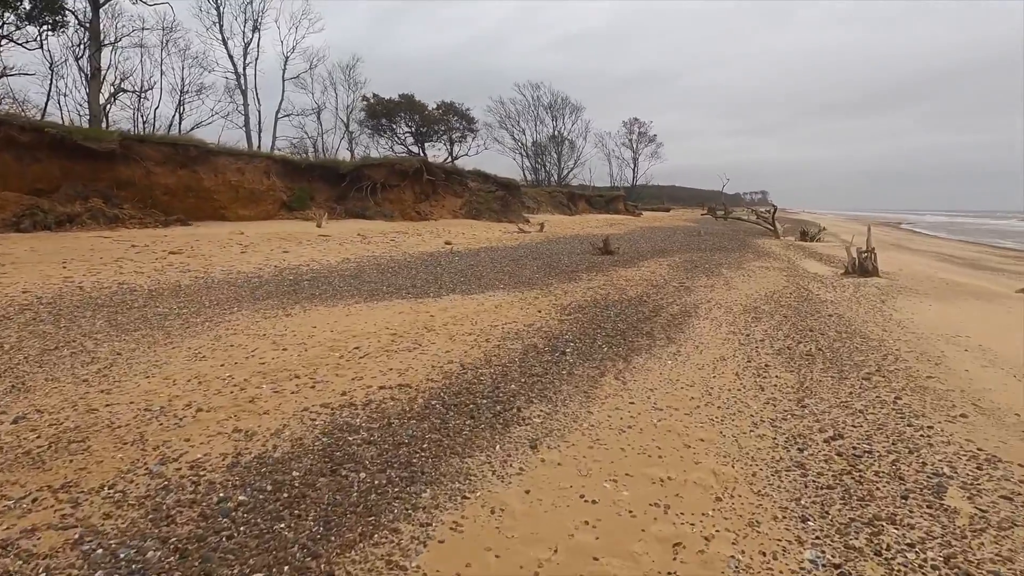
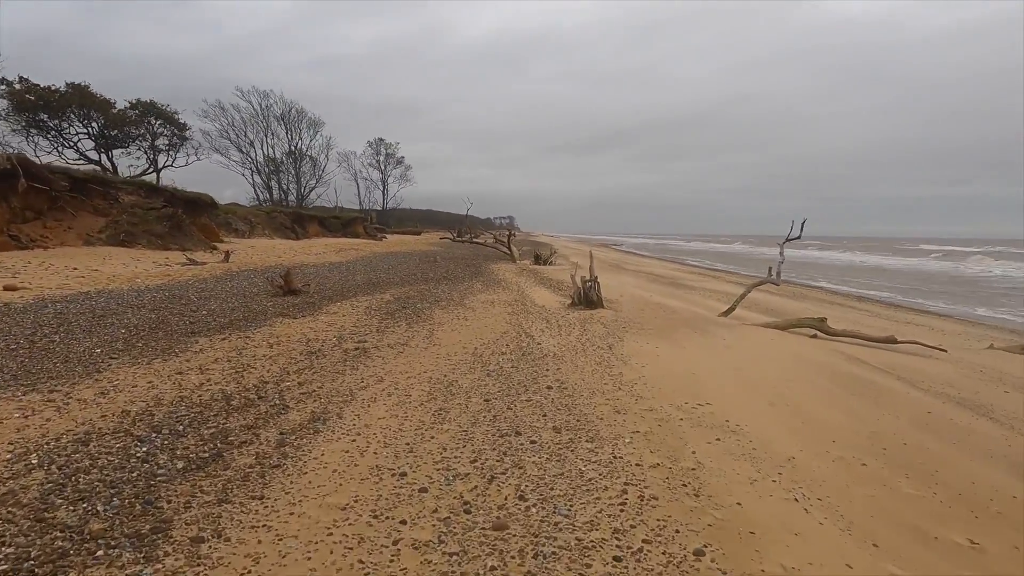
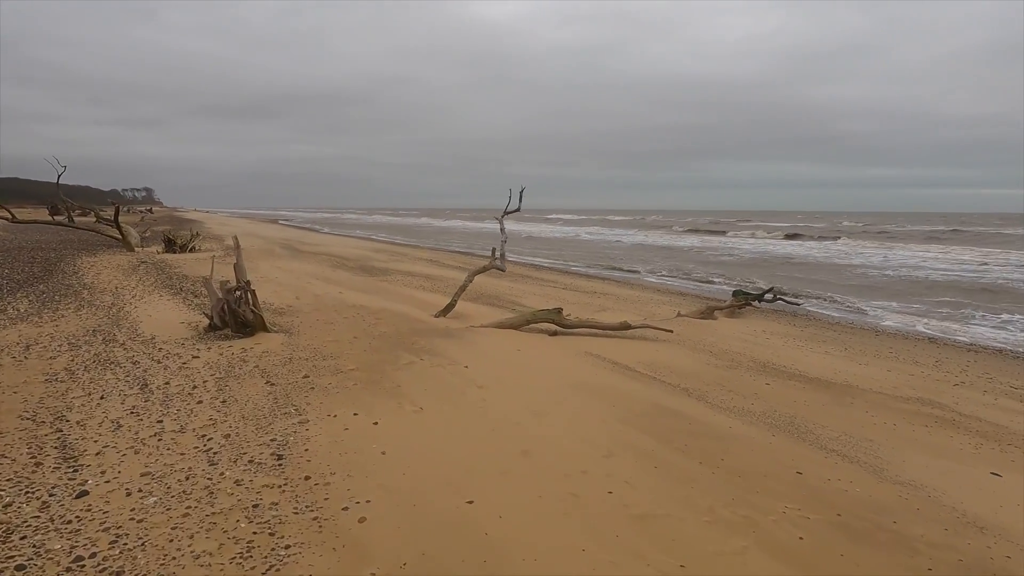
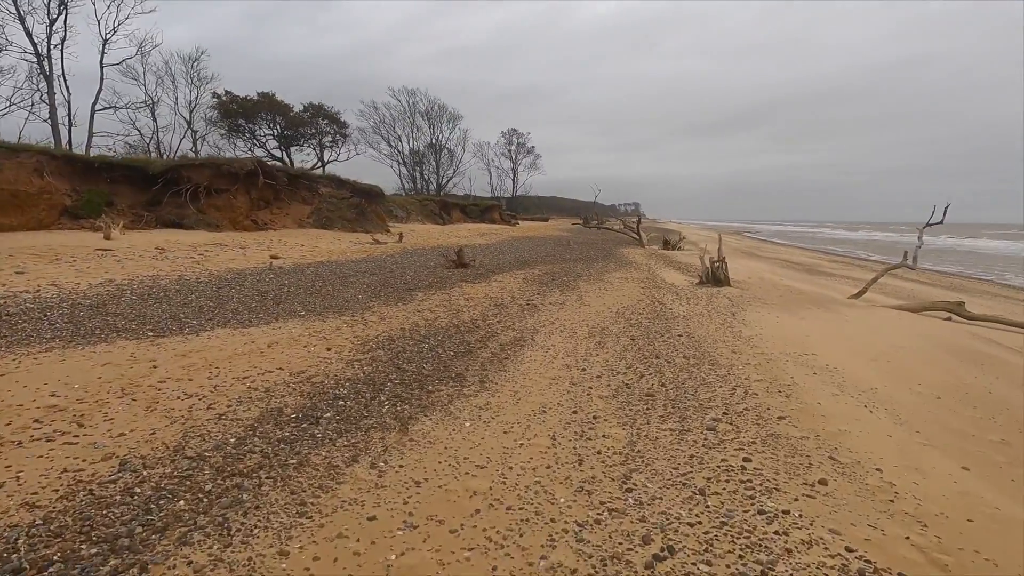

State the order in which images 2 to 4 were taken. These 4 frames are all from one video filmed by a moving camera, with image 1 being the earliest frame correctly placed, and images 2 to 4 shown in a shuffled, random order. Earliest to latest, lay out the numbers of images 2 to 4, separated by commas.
4, 2, 3
